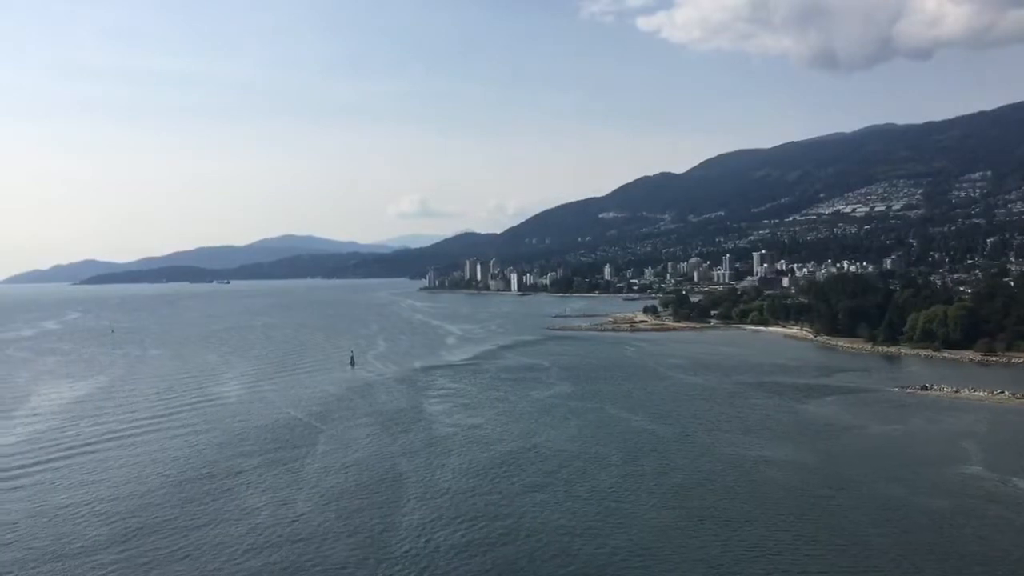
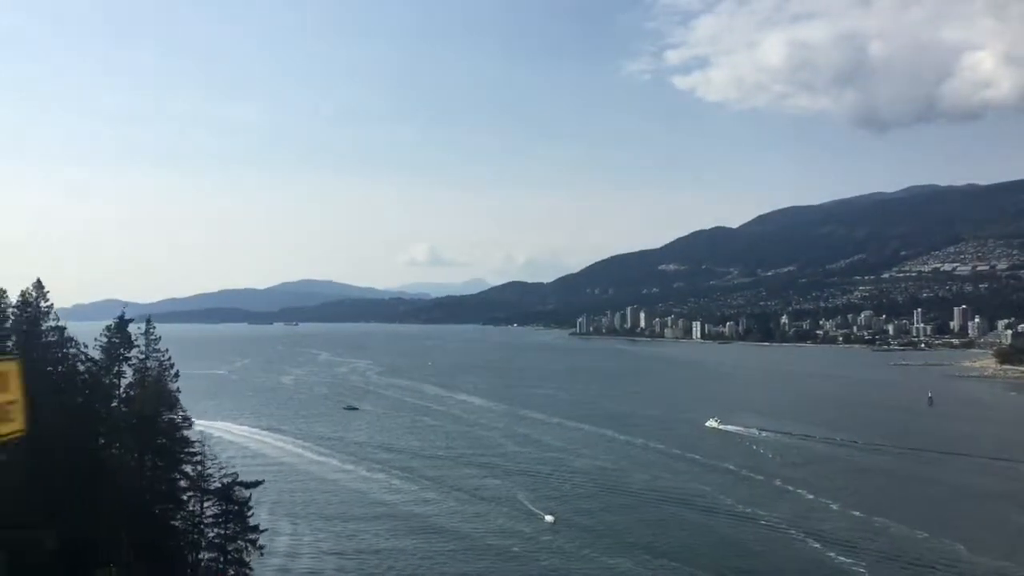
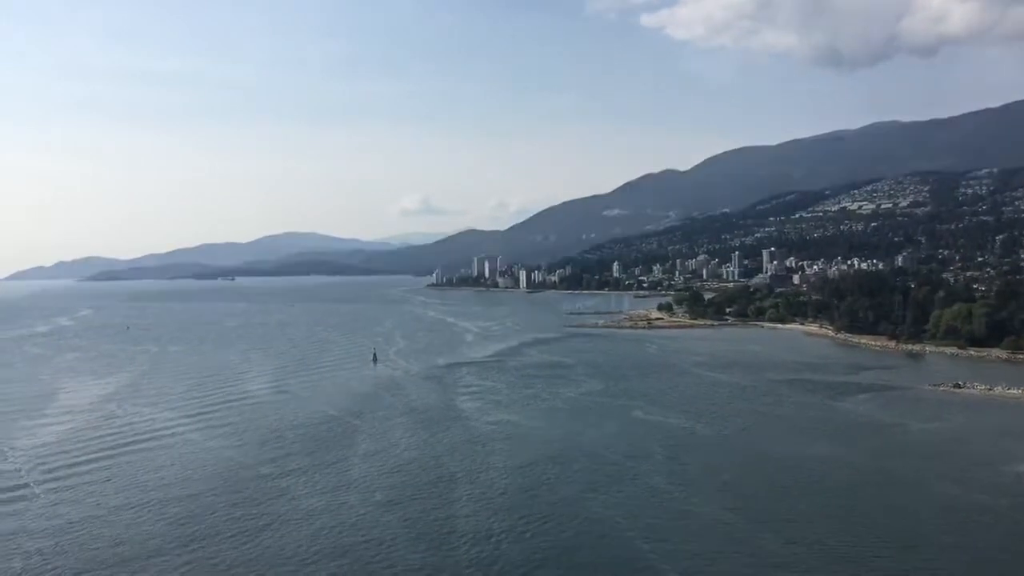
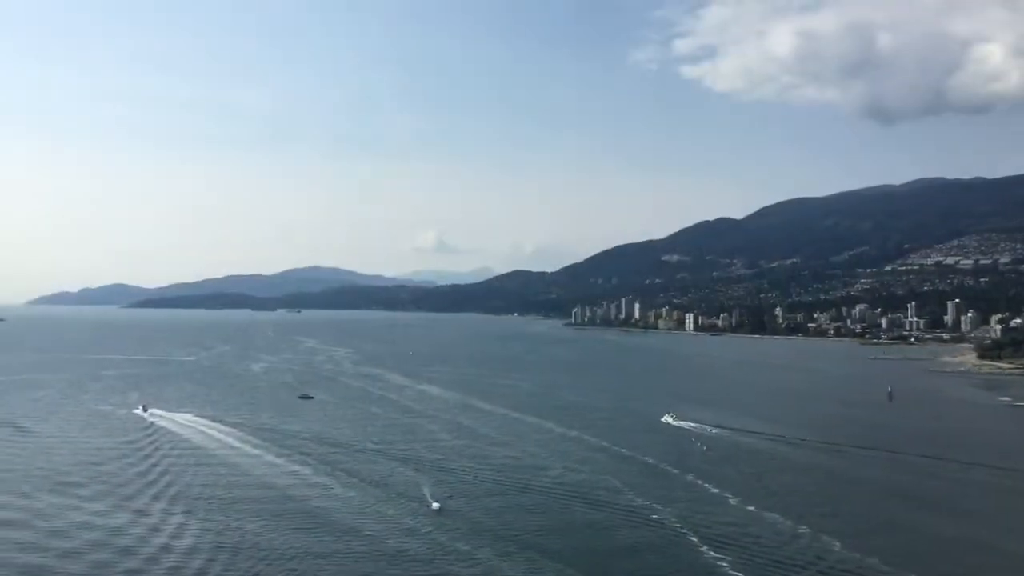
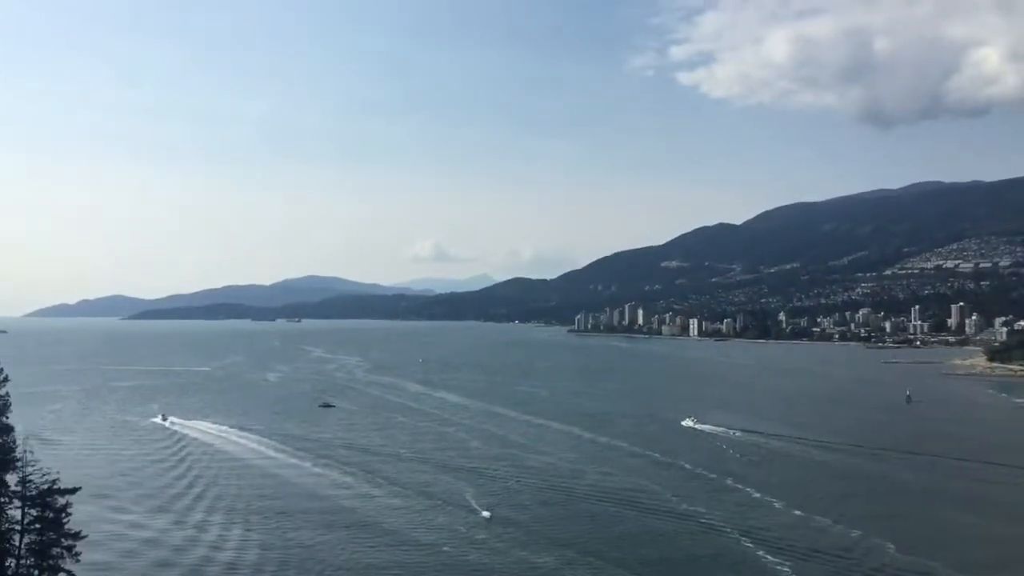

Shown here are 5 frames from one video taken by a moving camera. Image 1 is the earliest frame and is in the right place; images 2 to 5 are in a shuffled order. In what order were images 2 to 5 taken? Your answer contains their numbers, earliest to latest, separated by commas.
3, 4, 5, 2
